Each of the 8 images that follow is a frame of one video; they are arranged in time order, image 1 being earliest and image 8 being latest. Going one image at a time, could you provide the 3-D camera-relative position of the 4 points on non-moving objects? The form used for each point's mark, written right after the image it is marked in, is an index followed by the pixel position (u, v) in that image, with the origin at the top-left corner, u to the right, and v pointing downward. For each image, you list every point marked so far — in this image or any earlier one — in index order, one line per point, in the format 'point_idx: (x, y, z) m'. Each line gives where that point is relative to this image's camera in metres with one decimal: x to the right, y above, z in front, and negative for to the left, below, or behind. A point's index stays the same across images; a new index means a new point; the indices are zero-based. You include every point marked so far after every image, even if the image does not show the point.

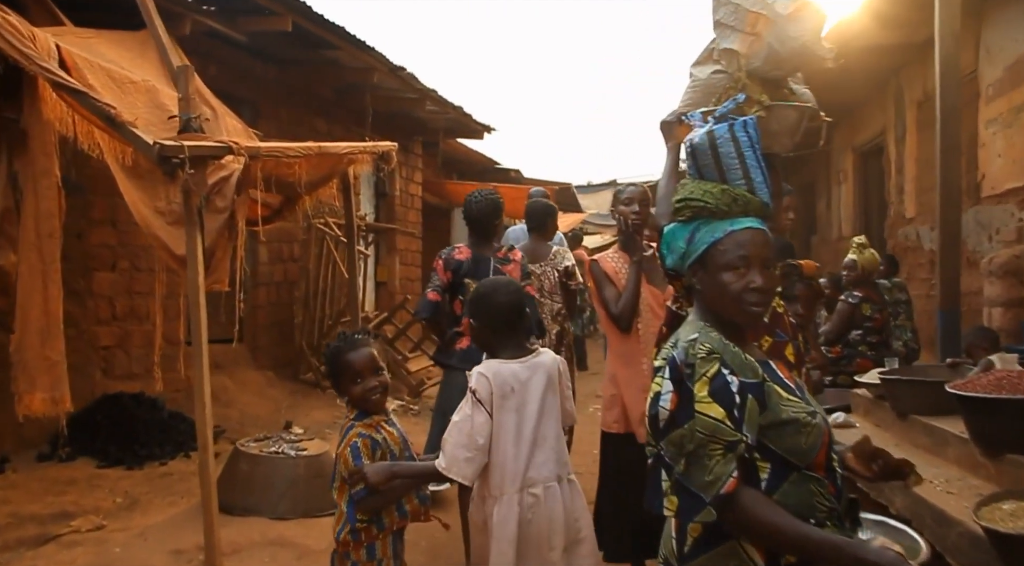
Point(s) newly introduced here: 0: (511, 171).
0: (0.0, +2.5, +15.6) m
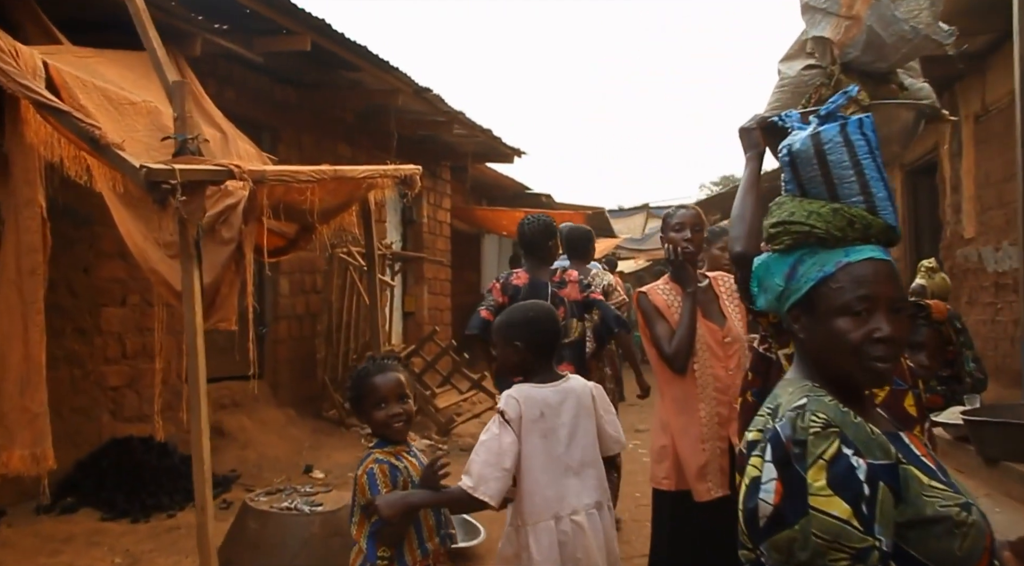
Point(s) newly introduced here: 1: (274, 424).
0: (+0.6, +1.9, +15.3) m
1: (-2.3, -1.4, +7.0) m
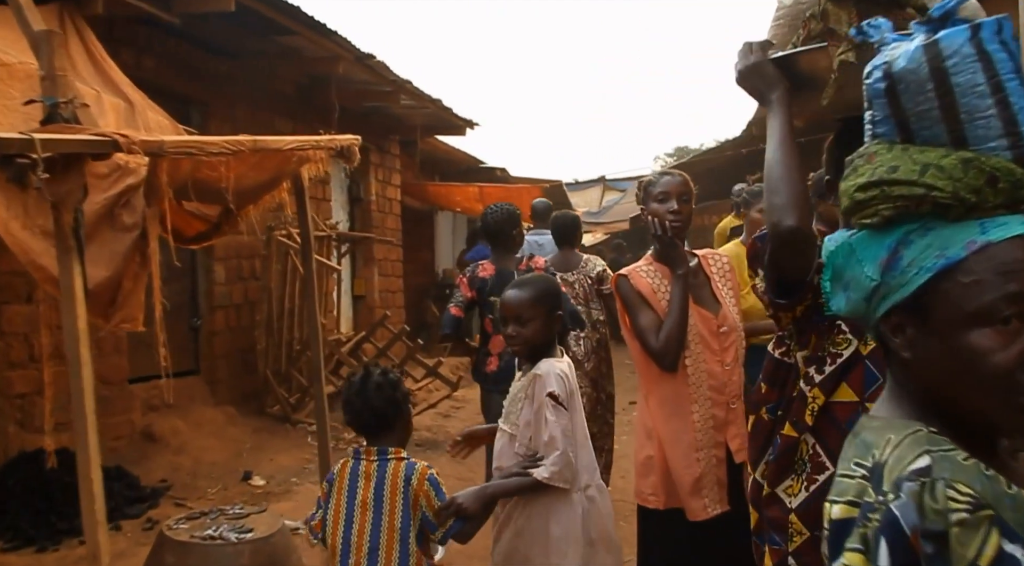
0: (-0.3, +2.3, +14.7) m
1: (-2.7, -1.3, +6.5) m
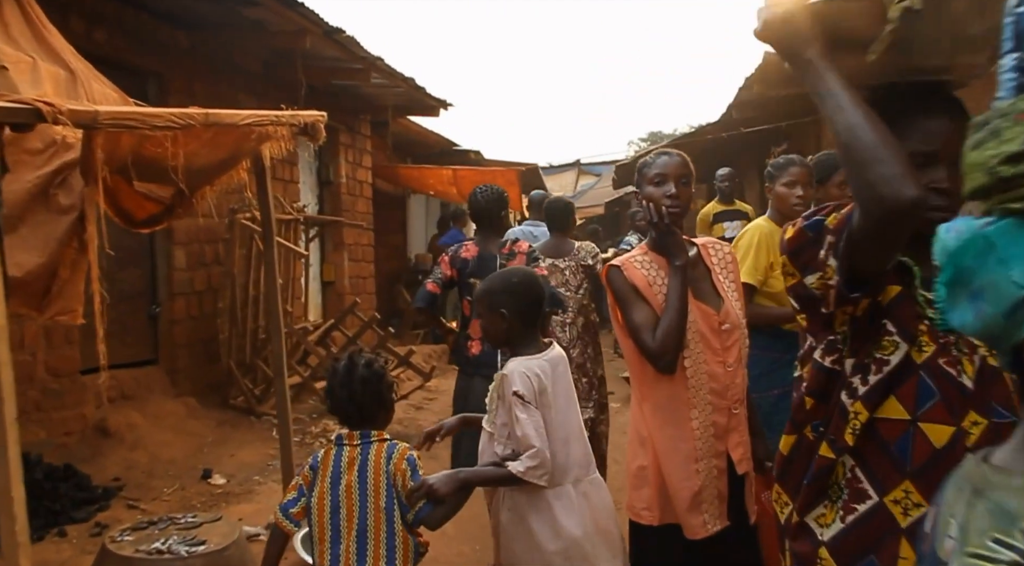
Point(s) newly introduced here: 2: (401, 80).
0: (-0.8, +2.6, +14.4) m
1: (-2.9, -1.2, +6.1) m
2: (-1.4, +2.5, +8.7) m
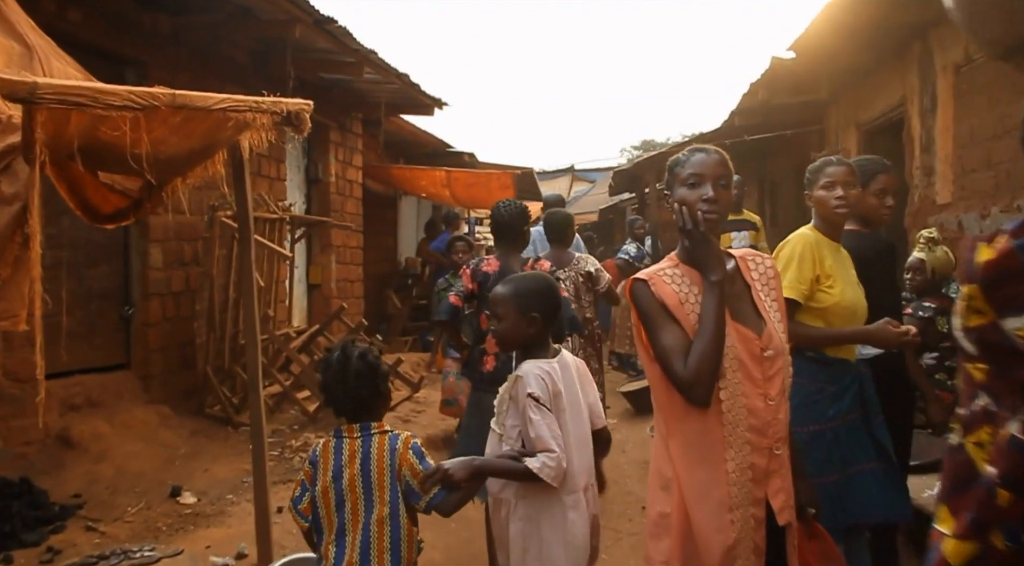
0: (-0.9, +2.5, +14.1) m
1: (-3.0, -1.2, +5.7) m
2: (-1.4, +2.4, +8.4) m
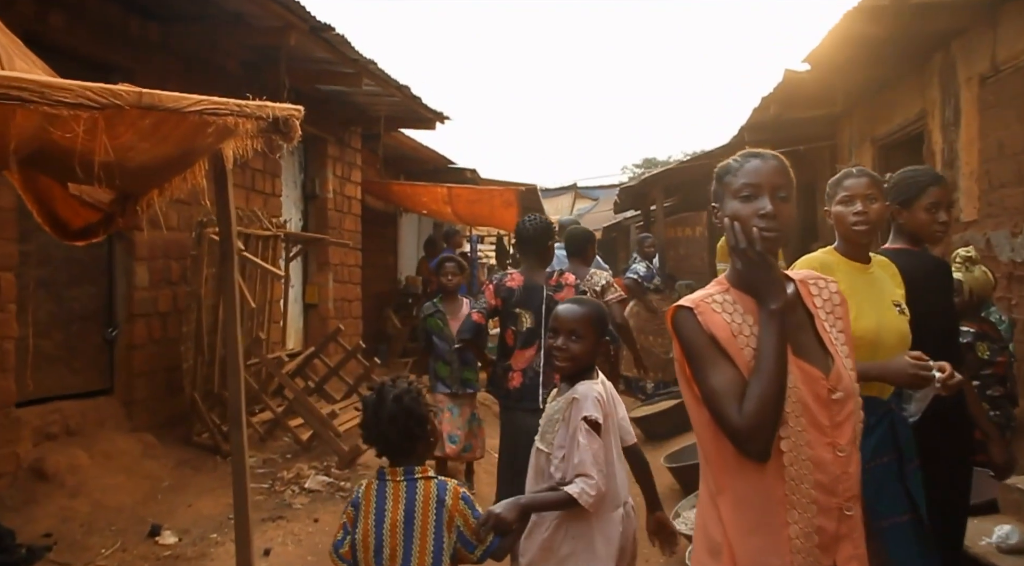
0: (-0.9, +2.2, +13.8) m
1: (-2.9, -1.3, +5.4) m
2: (-1.3, +2.2, +8.1) m
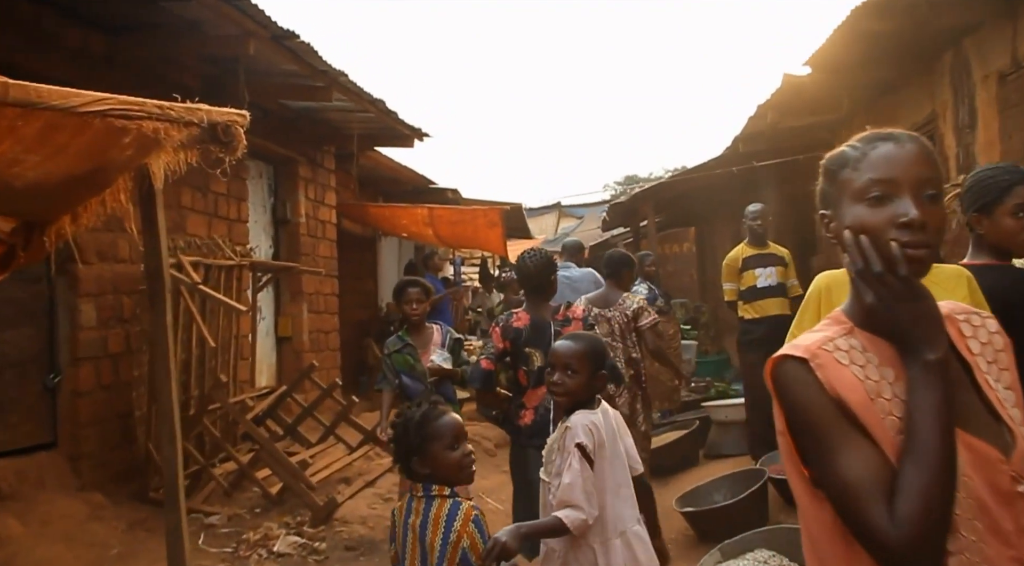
0: (-1.2, +1.7, +13.3) m
1: (-3.0, -1.6, +4.7) m
2: (-1.5, +1.9, +7.6) m
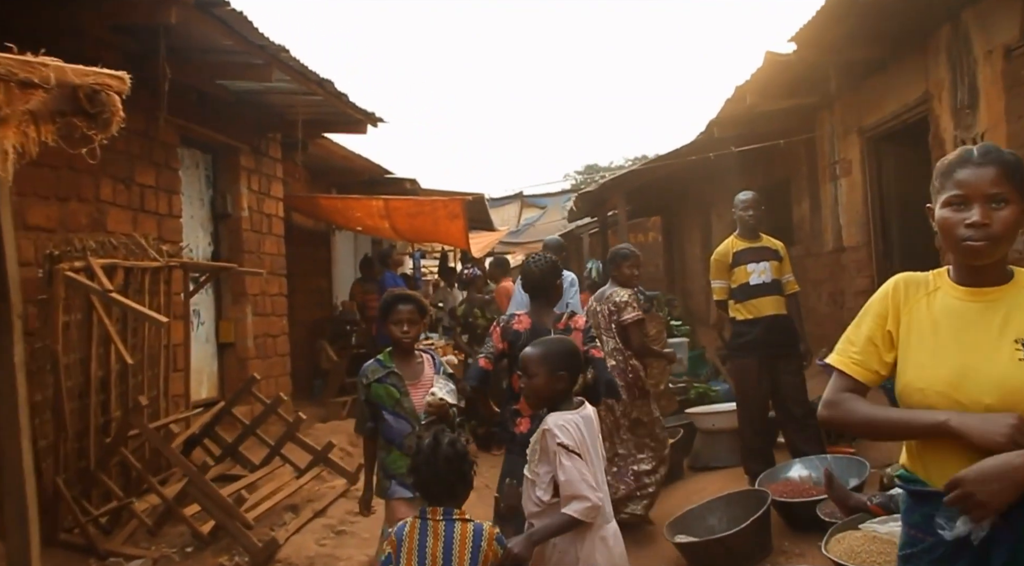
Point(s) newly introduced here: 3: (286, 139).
0: (-1.9, +1.8, +12.6) m
1: (-3.1, -1.6, +4.0) m
2: (-1.9, +1.9, +6.9) m
3: (-2.8, +1.8, +8.8) m
